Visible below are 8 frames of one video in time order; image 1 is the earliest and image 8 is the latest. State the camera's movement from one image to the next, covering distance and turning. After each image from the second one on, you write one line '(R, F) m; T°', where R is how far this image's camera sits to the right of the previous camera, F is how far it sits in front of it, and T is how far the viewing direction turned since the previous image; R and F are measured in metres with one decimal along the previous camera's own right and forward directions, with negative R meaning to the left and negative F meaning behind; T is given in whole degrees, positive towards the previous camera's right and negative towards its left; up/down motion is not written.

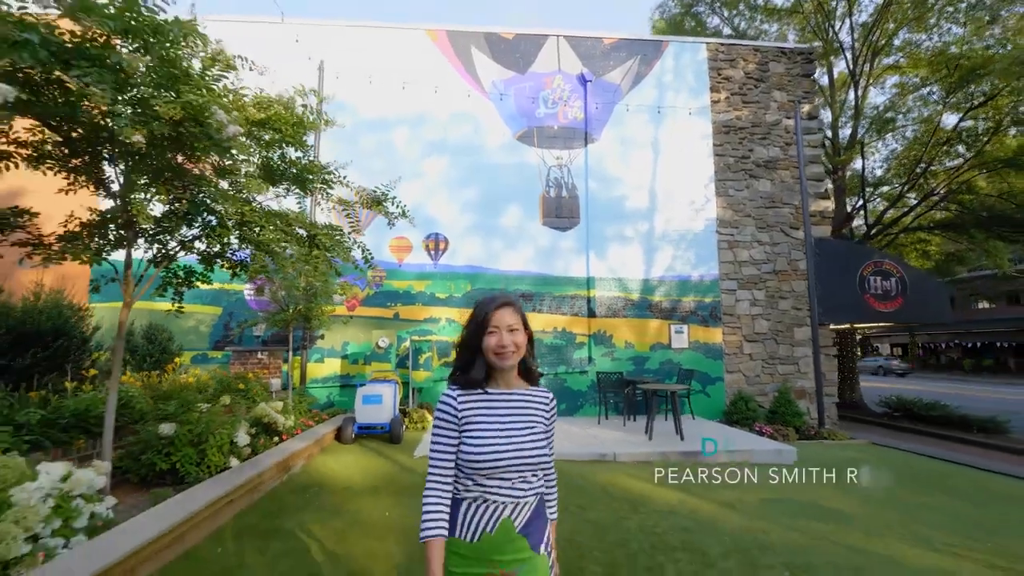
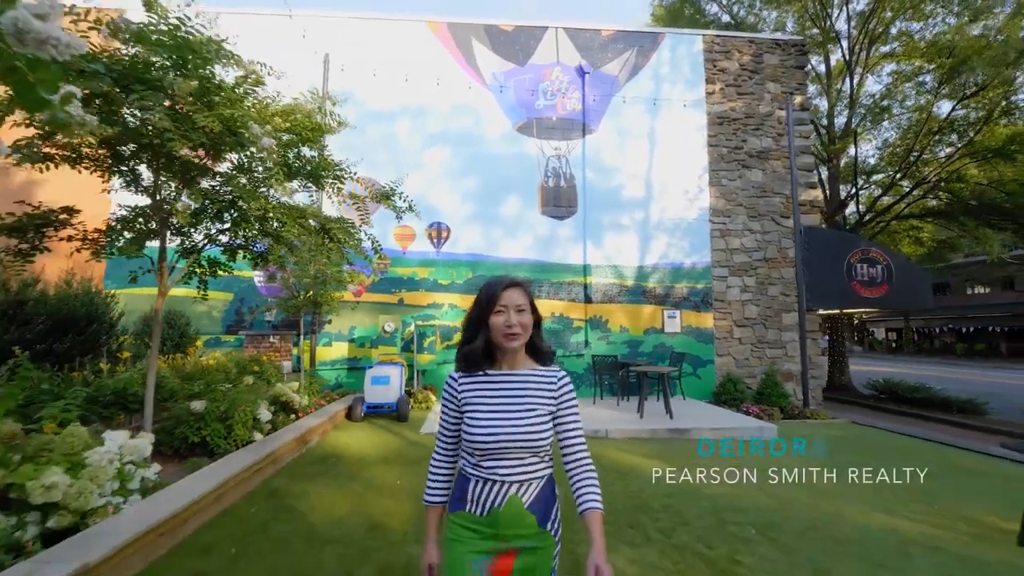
(0.0, -0.4) m; 0°
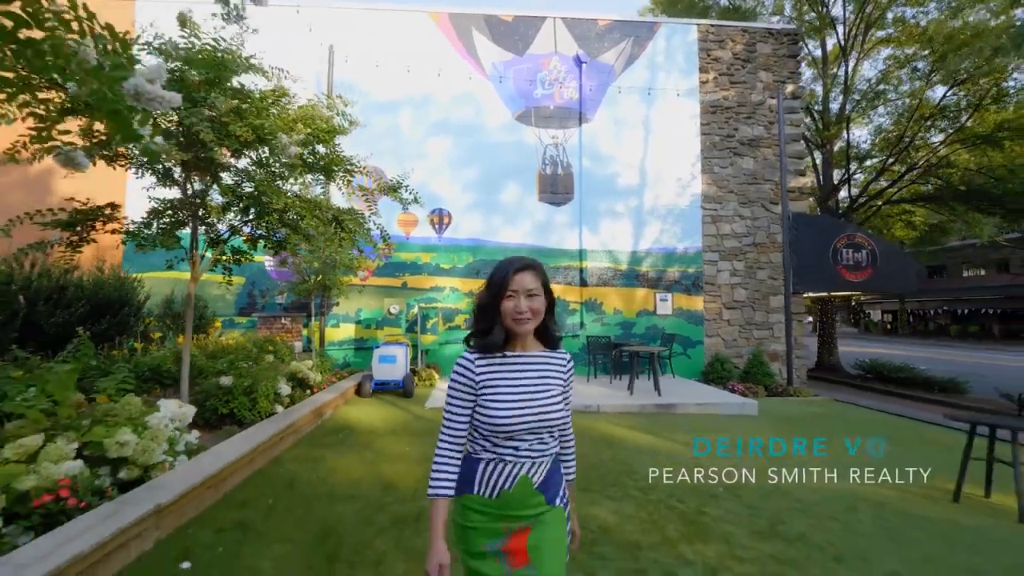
(0.0, -0.5) m; 0°
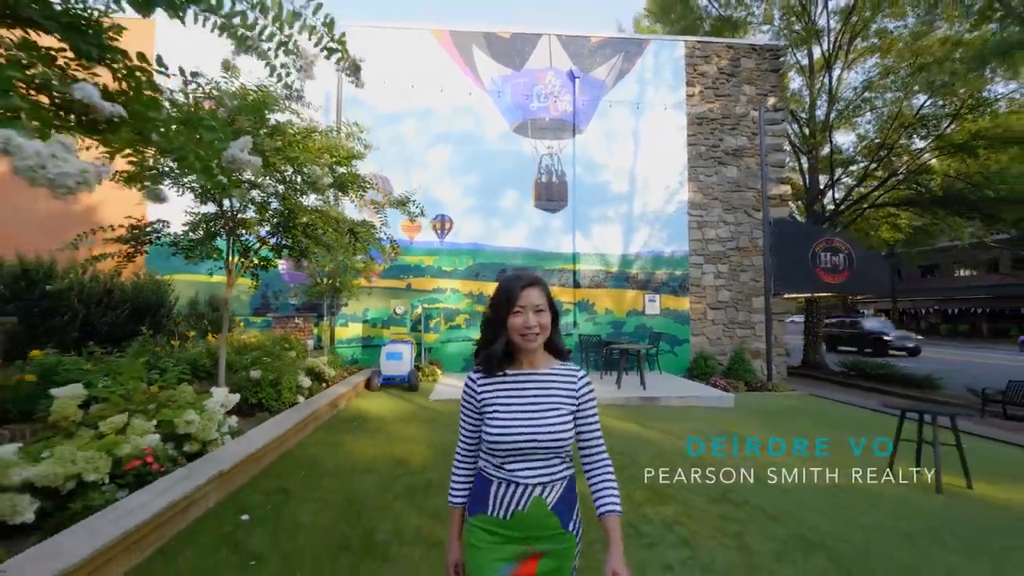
(0.0, -0.7) m; 0°
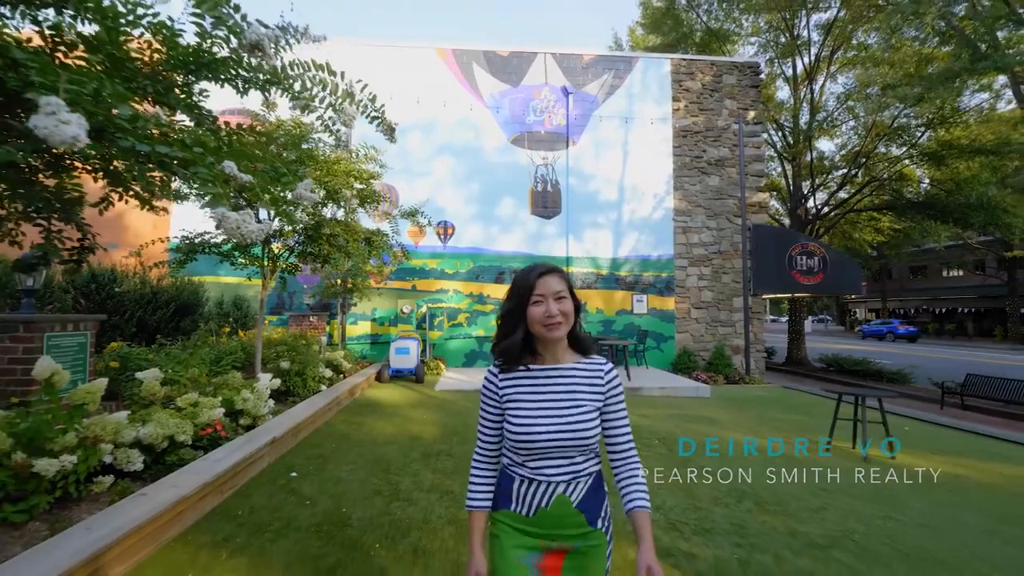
(0.0, -0.8) m; 0°
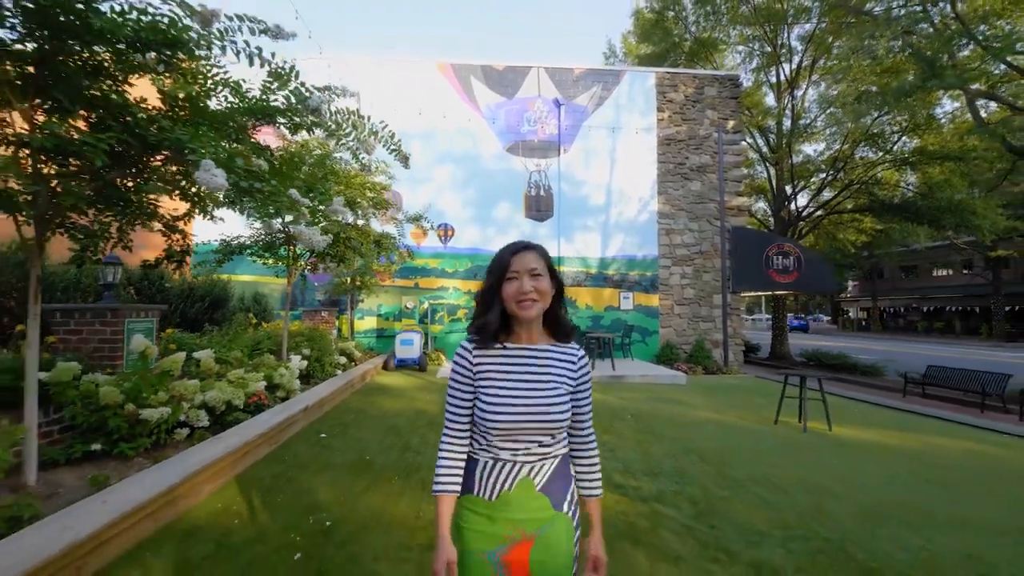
(+0.1, -0.9) m; 0°
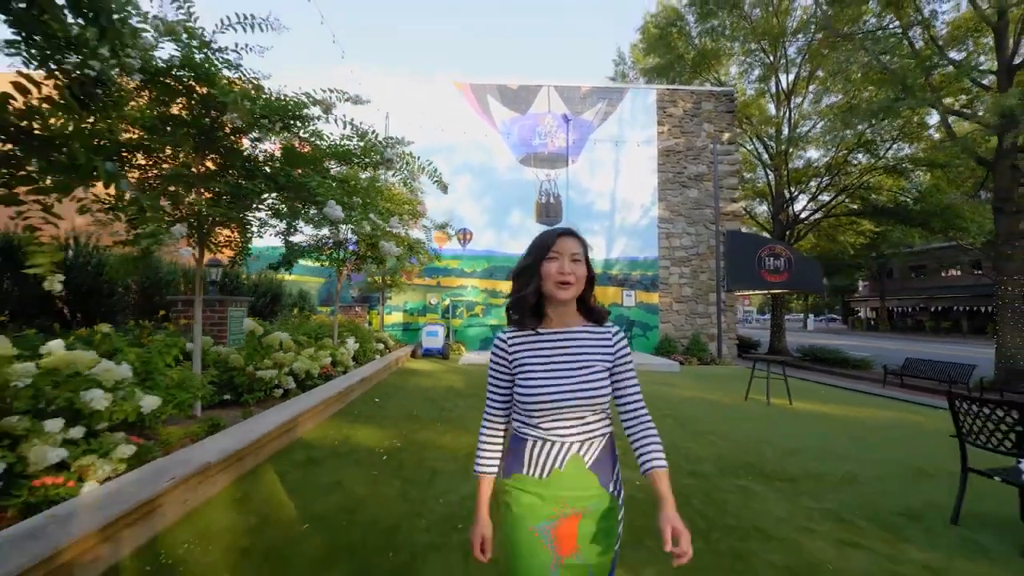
(0.0, -1.4) m; -1°
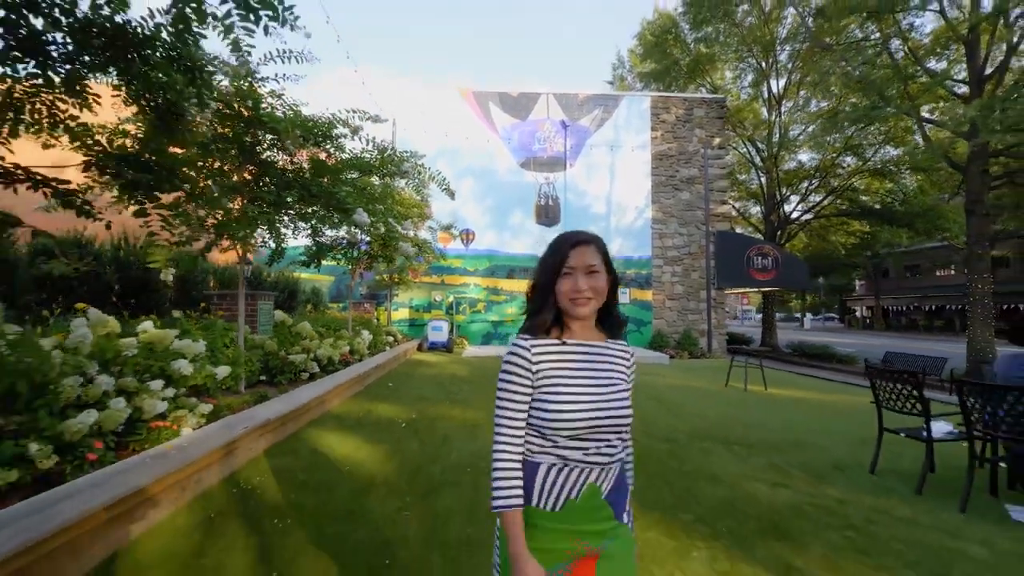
(0.0, -0.7) m; 0°
